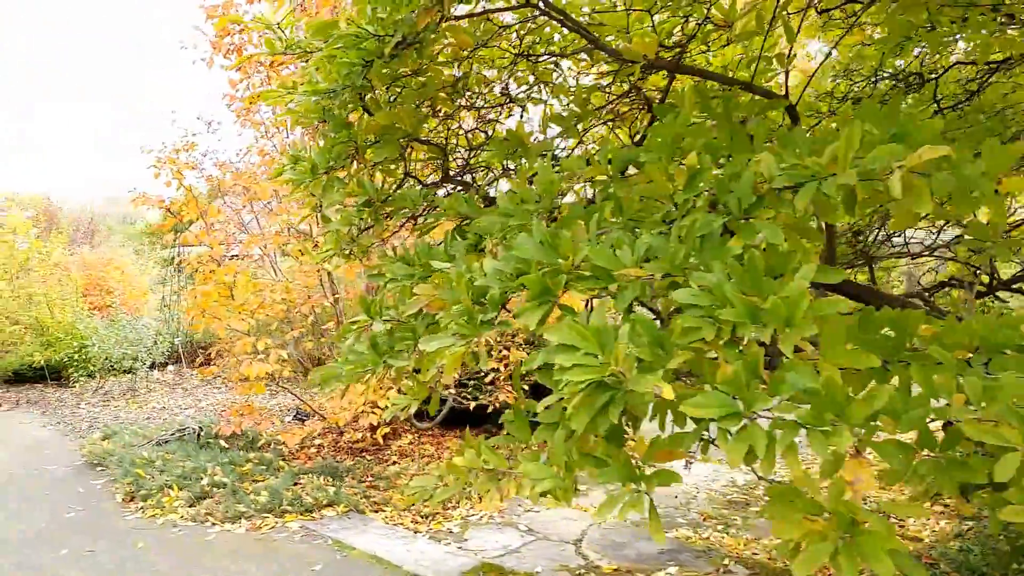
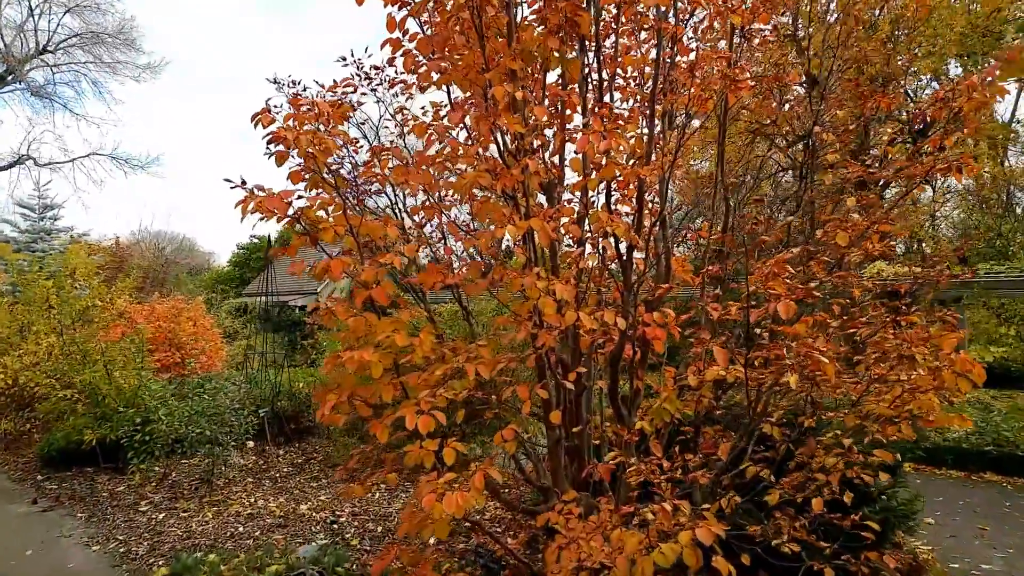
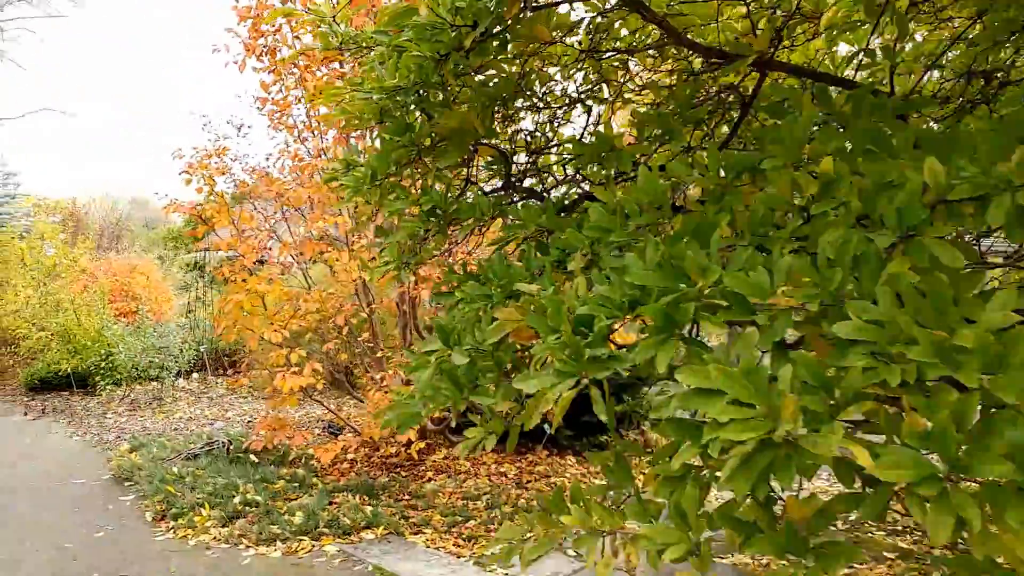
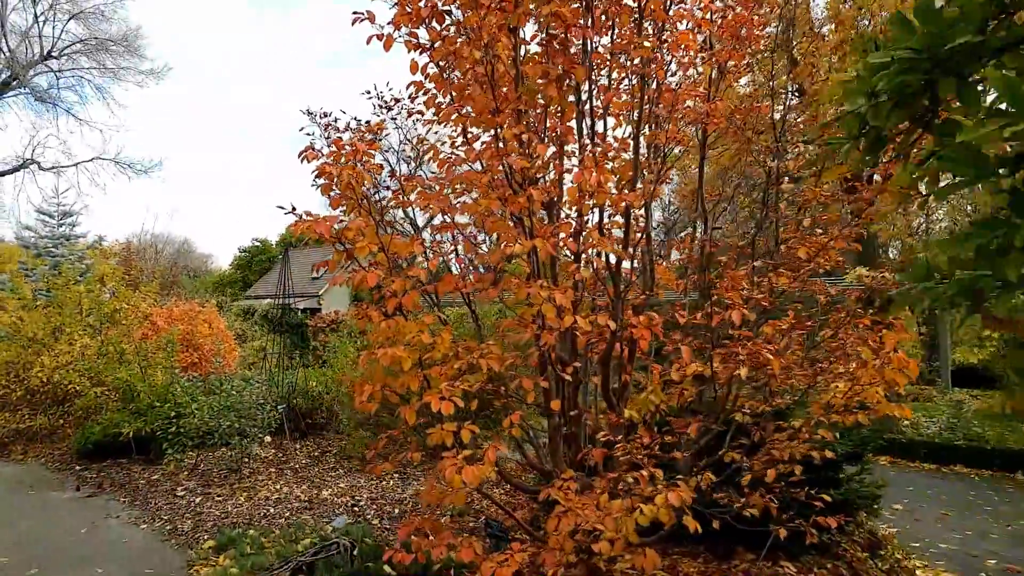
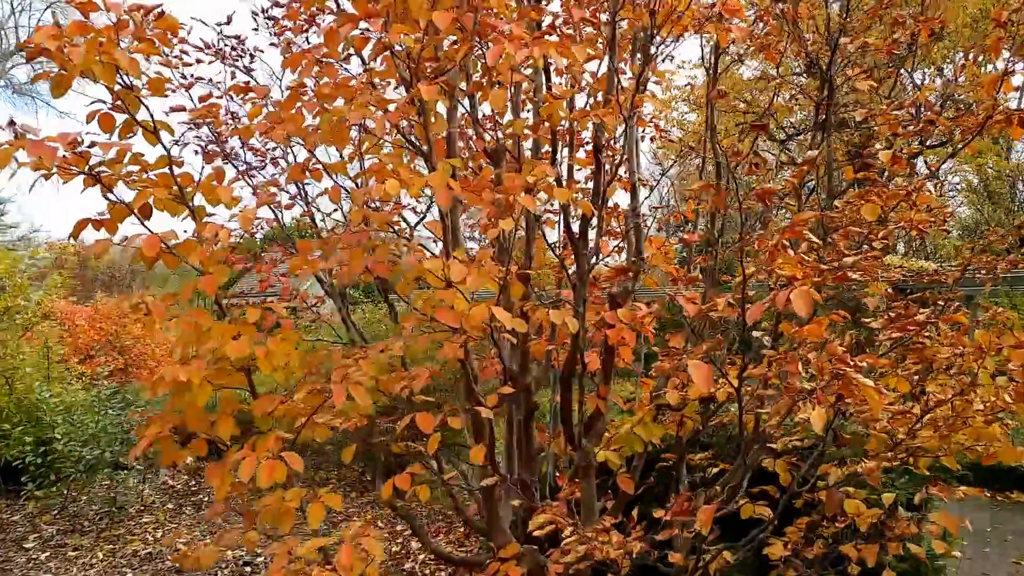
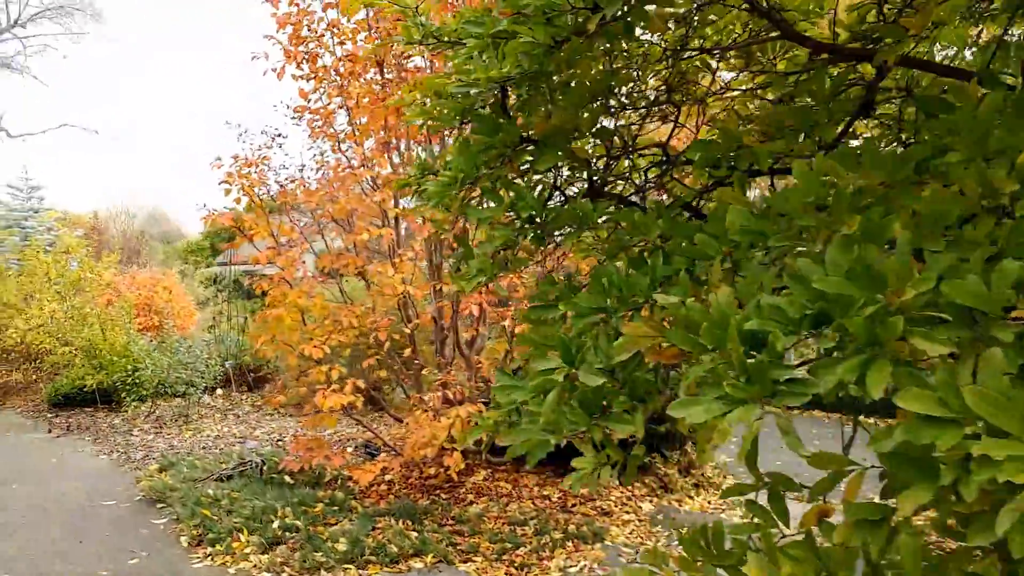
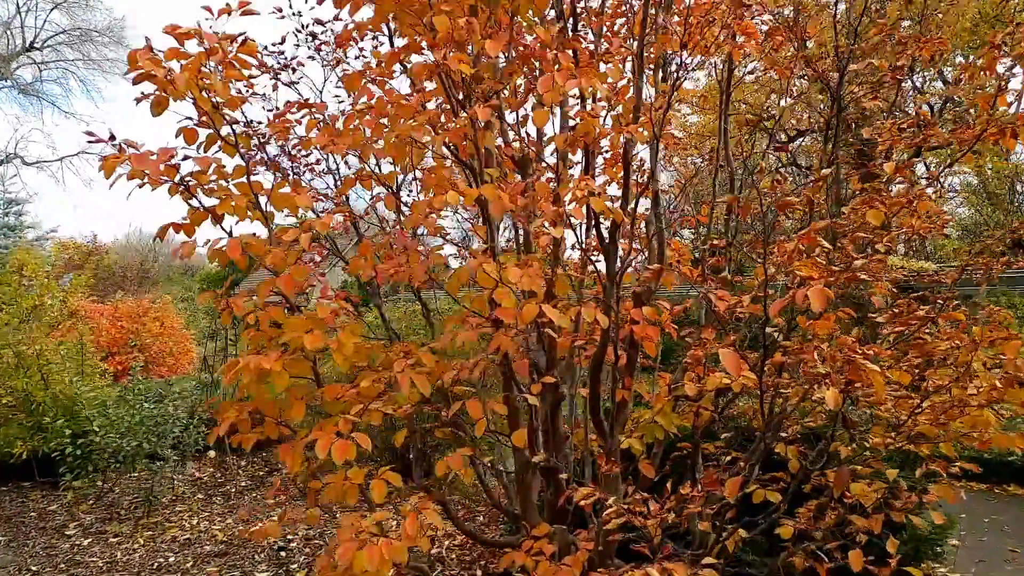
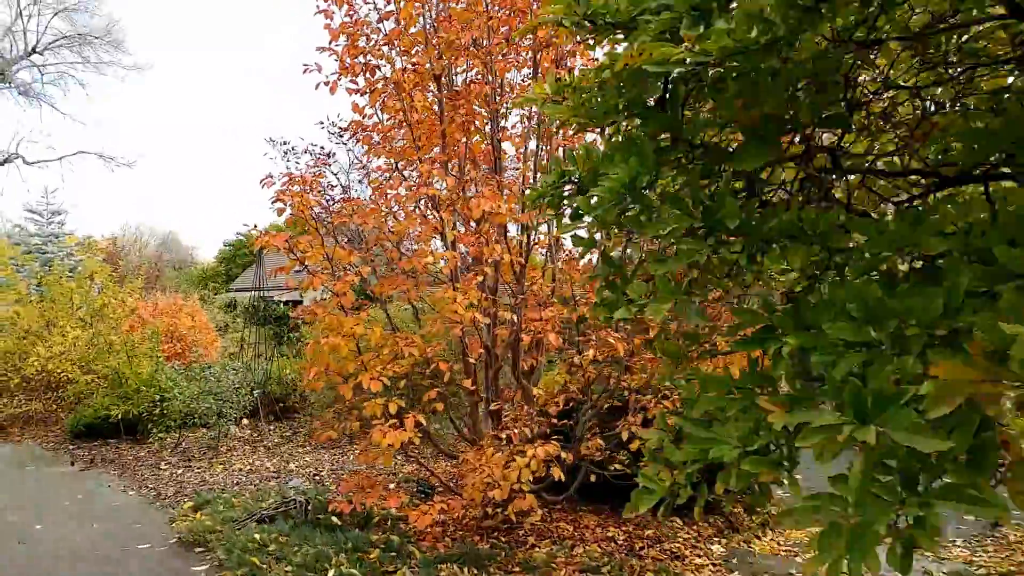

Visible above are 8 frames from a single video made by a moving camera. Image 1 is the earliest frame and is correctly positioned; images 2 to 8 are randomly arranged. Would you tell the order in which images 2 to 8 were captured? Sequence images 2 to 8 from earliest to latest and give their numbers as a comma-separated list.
3, 6, 8, 4, 2, 7, 5
